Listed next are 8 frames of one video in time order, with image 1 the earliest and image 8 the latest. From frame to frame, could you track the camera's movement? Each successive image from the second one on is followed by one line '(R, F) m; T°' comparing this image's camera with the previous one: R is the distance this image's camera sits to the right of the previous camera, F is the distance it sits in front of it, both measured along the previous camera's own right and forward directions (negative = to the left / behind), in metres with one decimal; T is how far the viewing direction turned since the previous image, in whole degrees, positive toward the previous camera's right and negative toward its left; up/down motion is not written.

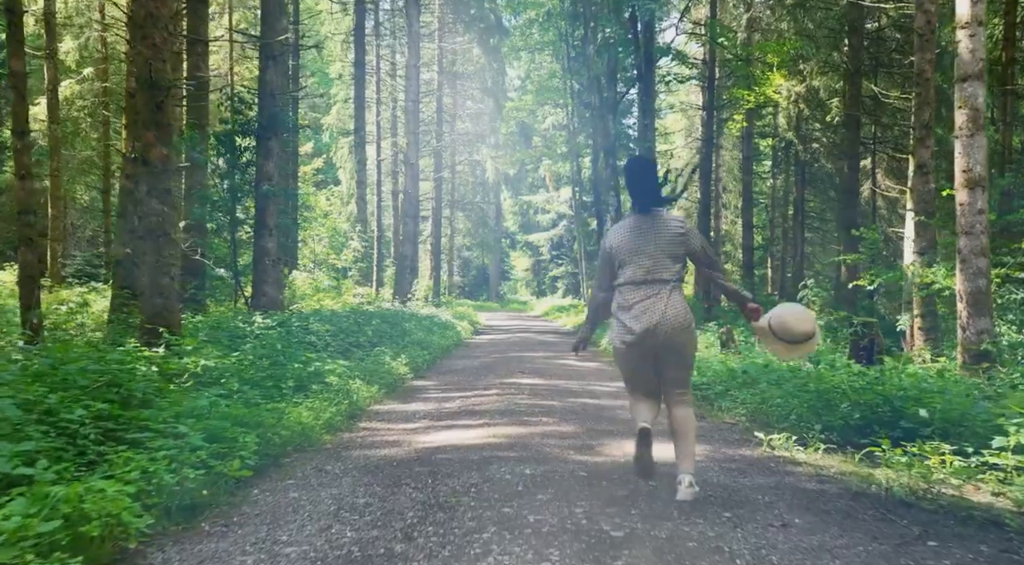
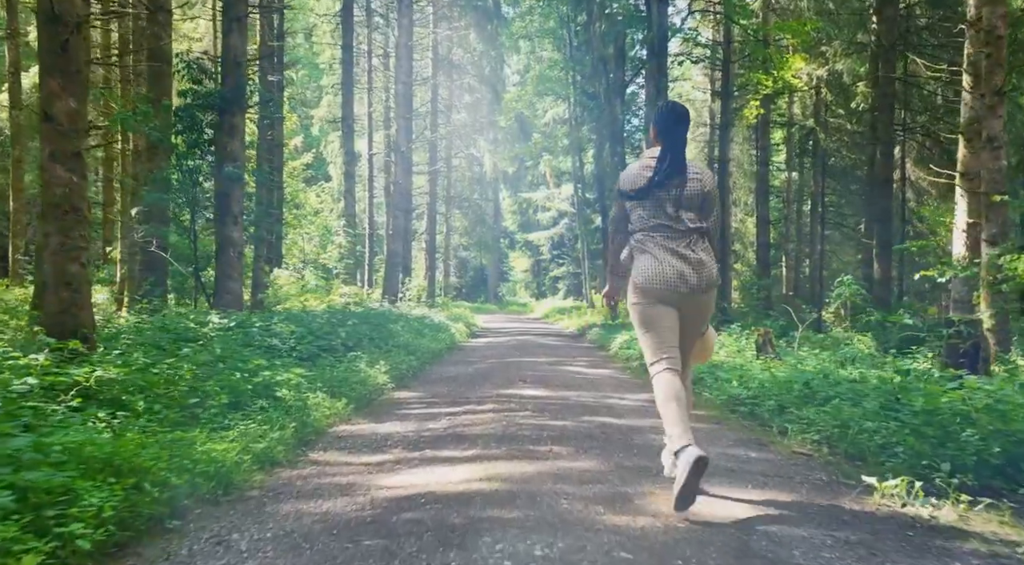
(0.0, +2.0) m; 0°
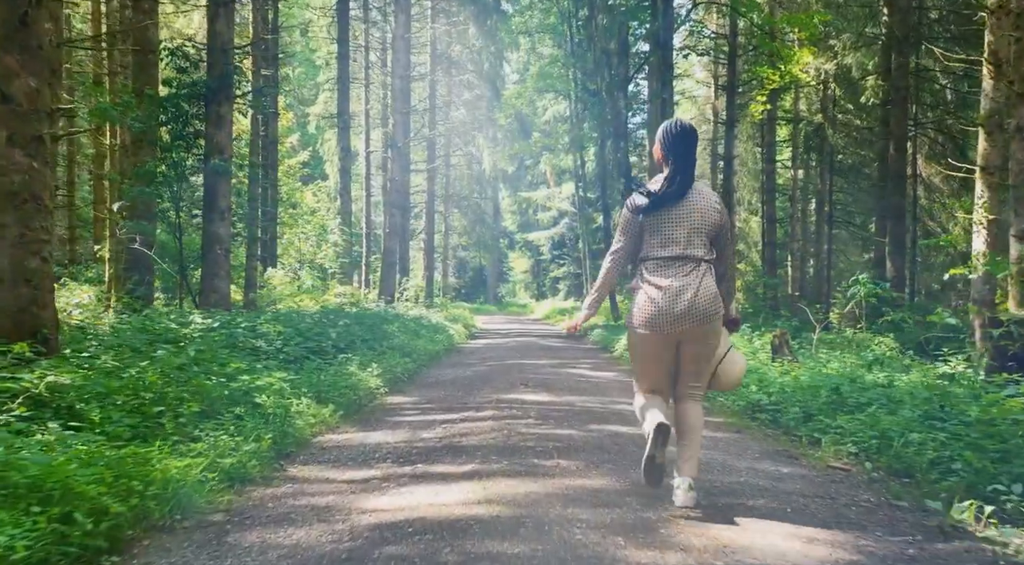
(0.0, +0.6) m; 0°
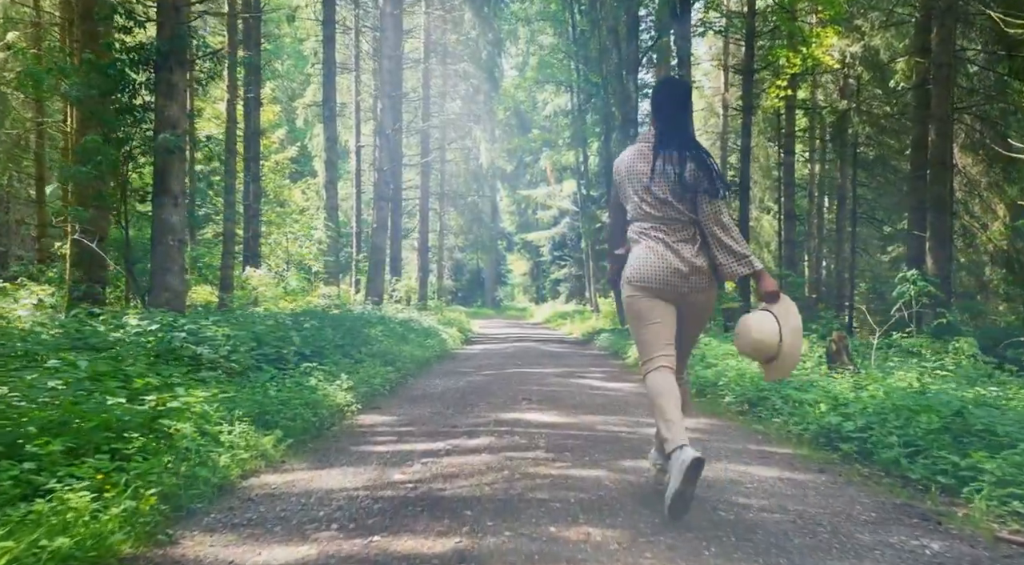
(0.0, +1.9) m; 0°
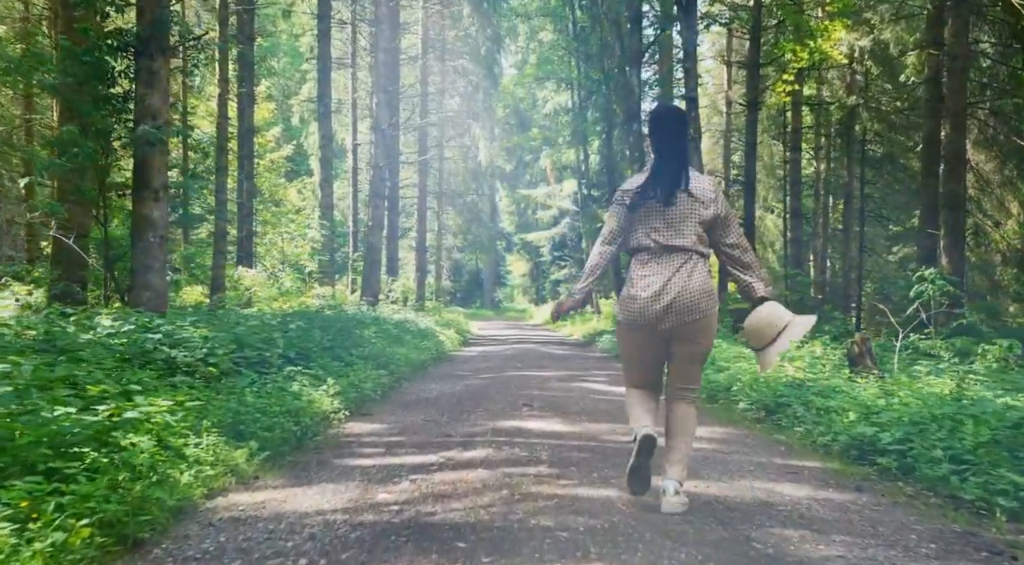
(0.0, +0.6) m; 0°
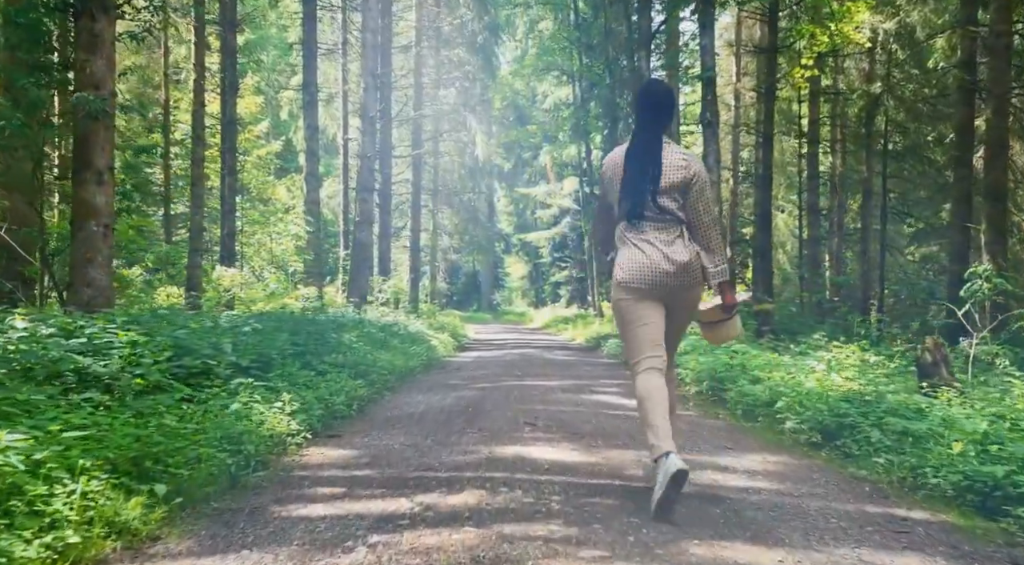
(0.0, +1.5) m; 0°
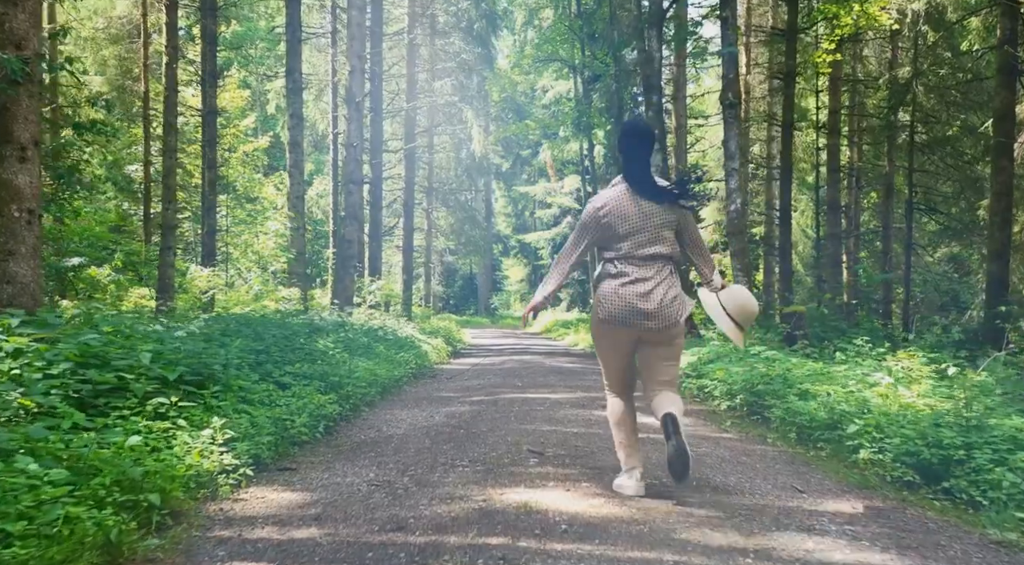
(0.0, +1.5) m; 0°
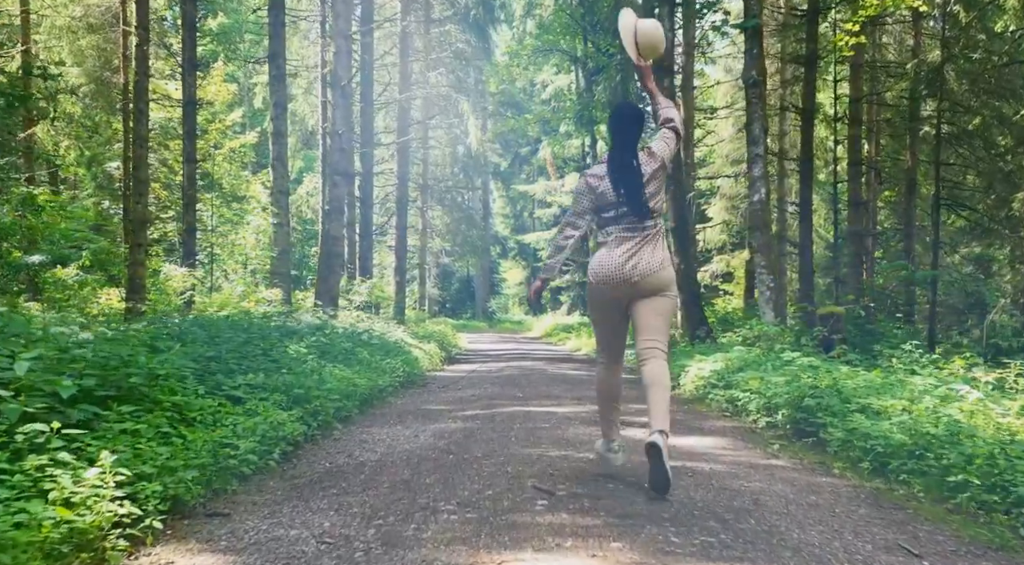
(0.0, +1.3) m; 0°
